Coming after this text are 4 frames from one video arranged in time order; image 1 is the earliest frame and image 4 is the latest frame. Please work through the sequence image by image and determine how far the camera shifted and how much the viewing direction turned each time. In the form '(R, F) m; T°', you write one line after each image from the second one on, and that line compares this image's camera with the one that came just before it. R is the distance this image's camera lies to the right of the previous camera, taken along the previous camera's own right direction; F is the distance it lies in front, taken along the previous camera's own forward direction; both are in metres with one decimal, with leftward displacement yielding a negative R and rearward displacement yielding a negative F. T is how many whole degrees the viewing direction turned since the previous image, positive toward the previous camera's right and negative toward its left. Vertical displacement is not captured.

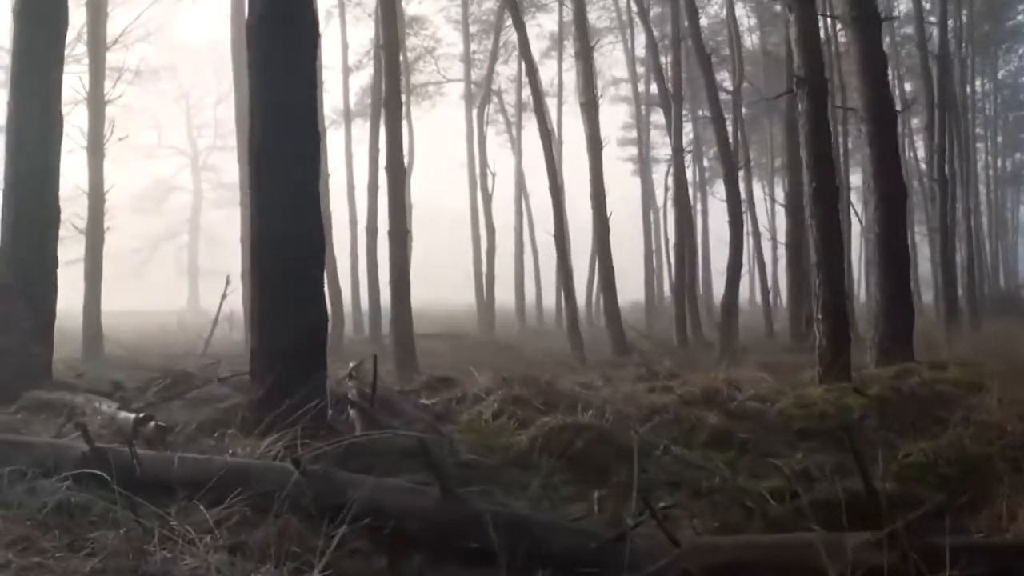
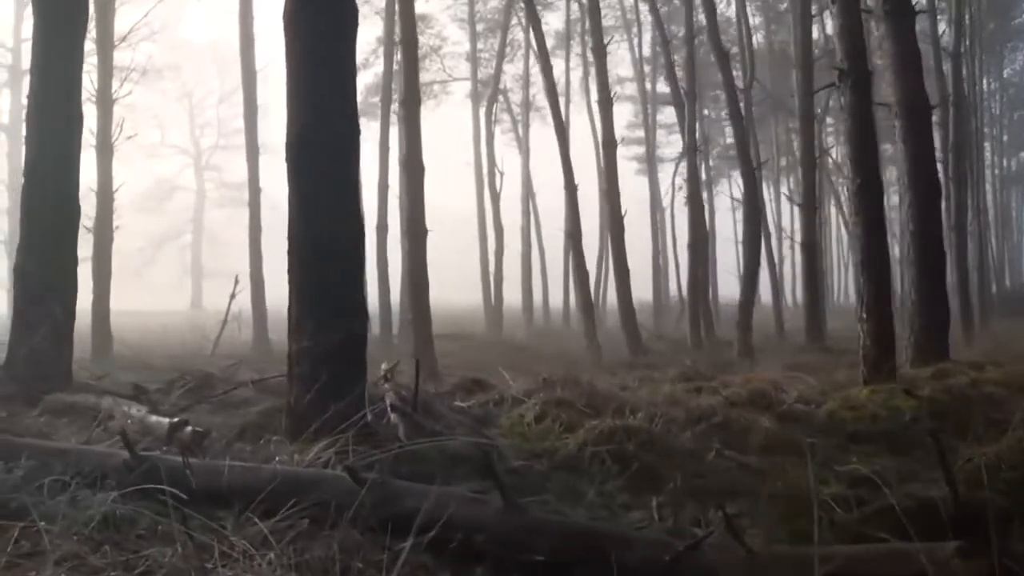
(-0.4, +0.3) m; 0°
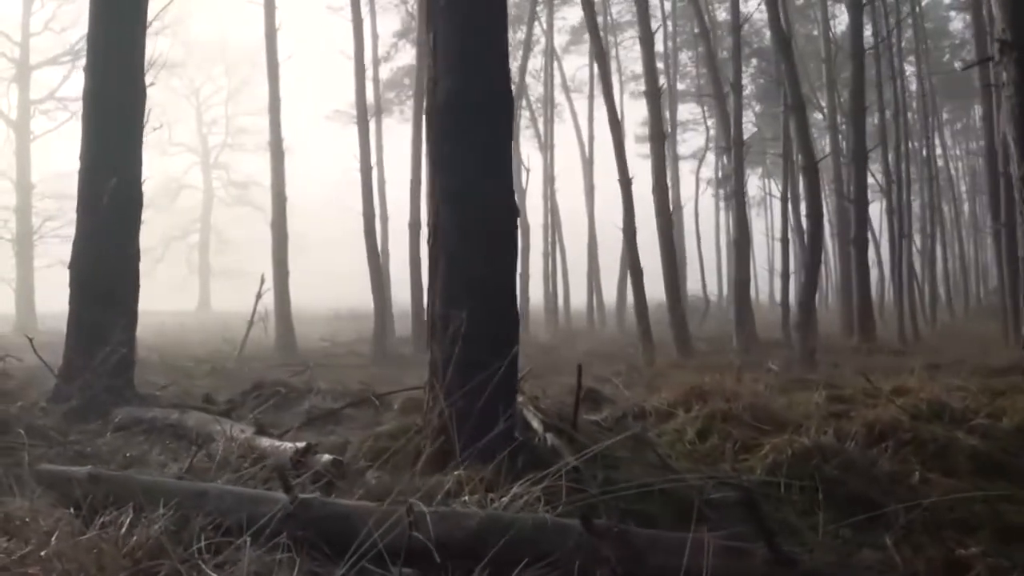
(-1.1, +1.1) m; 0°
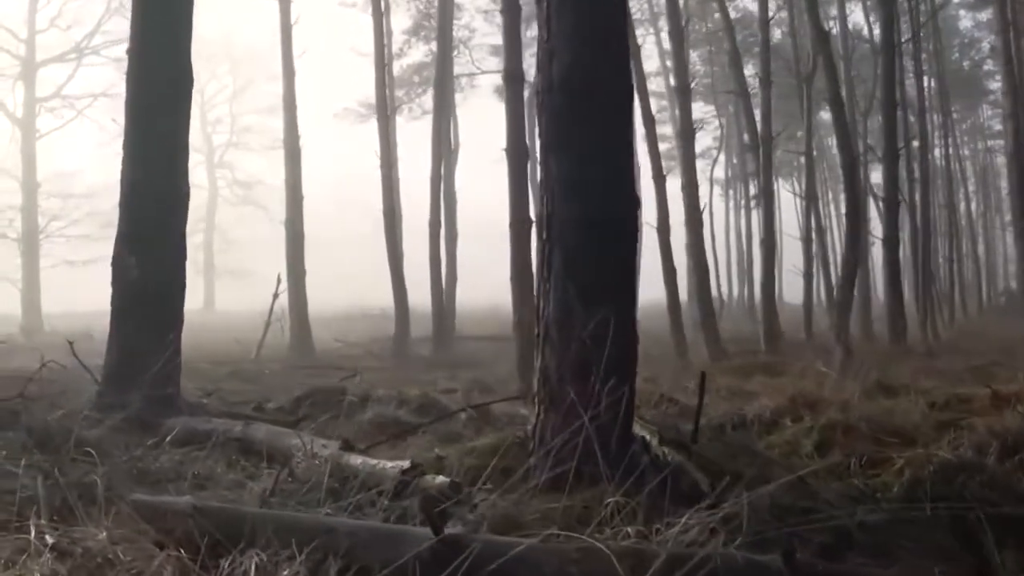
(-0.6, +0.6) m; 0°
